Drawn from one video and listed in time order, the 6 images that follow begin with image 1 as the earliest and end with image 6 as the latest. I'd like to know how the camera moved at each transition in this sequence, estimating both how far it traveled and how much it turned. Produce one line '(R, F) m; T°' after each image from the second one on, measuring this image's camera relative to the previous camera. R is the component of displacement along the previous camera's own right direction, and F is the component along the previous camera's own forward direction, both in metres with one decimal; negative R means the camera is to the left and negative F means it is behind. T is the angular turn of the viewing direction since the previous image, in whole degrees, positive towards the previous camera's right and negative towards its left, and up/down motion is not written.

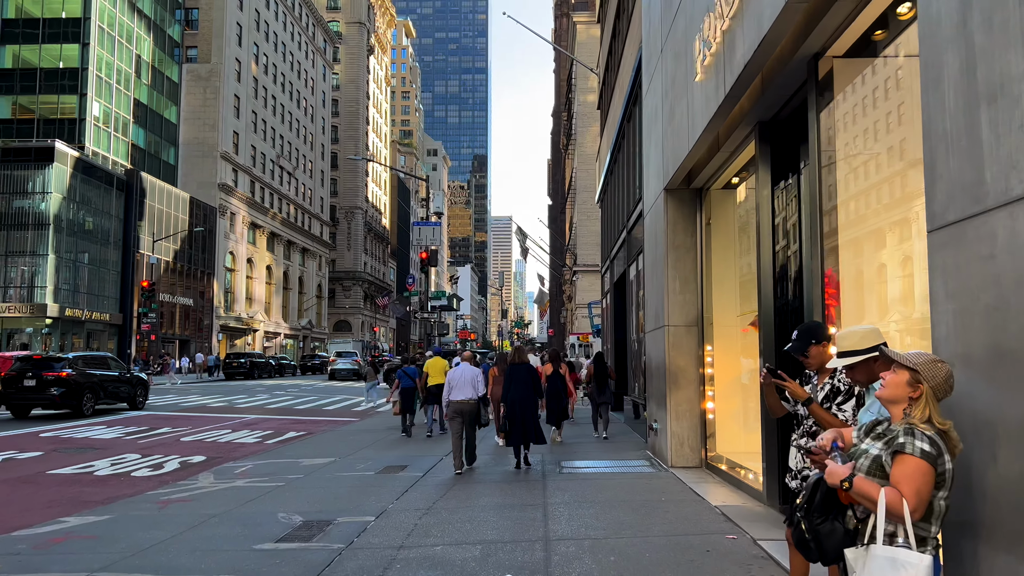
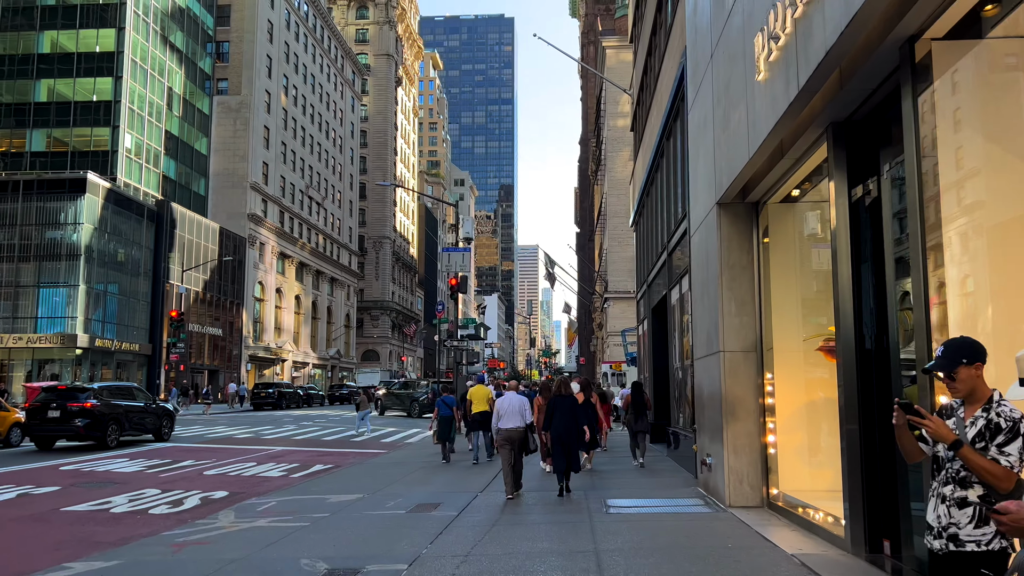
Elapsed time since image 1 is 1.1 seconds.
(-0.2, +0.7) m; -2°
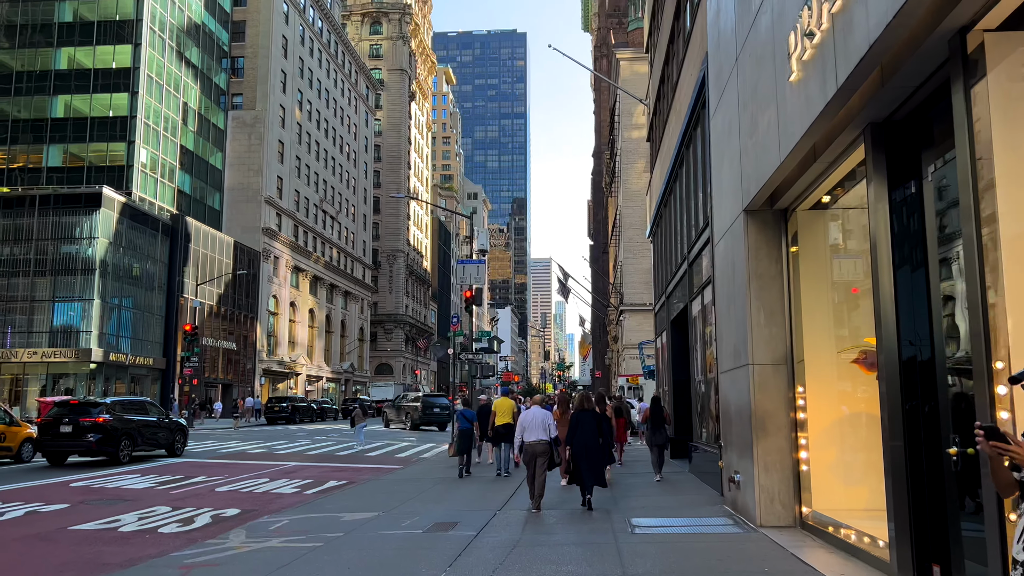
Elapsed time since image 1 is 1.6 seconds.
(-0.1, +0.3) m; -1°
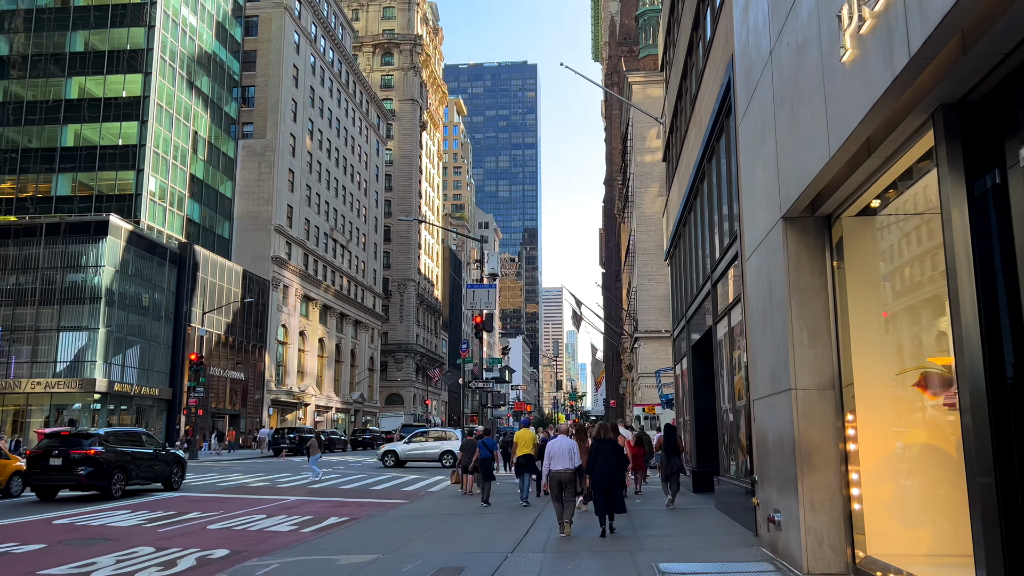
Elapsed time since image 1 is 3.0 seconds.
(0.0, +1.0) m; -1°
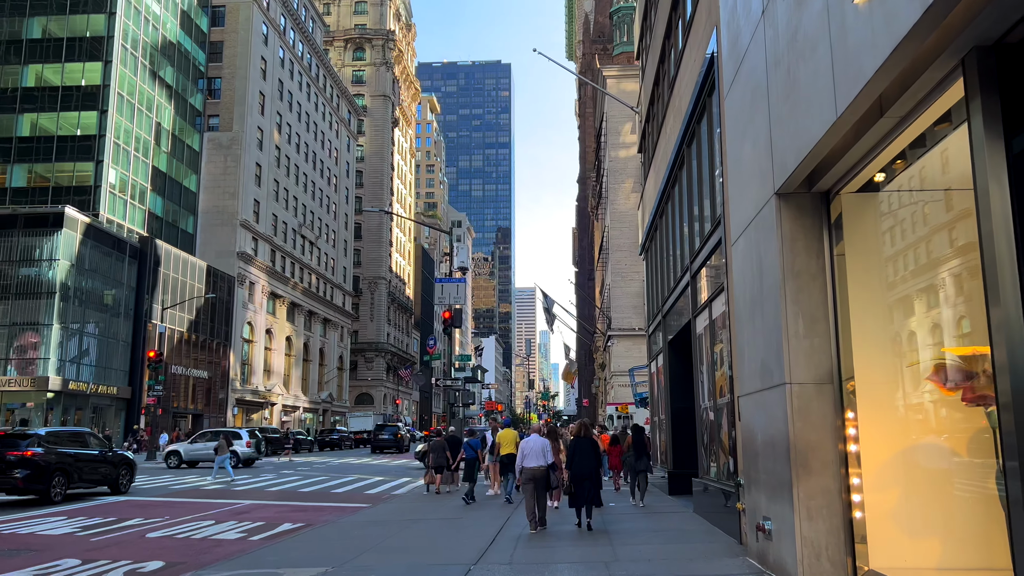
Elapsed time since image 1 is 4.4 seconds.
(+0.1, +0.9) m; +2°
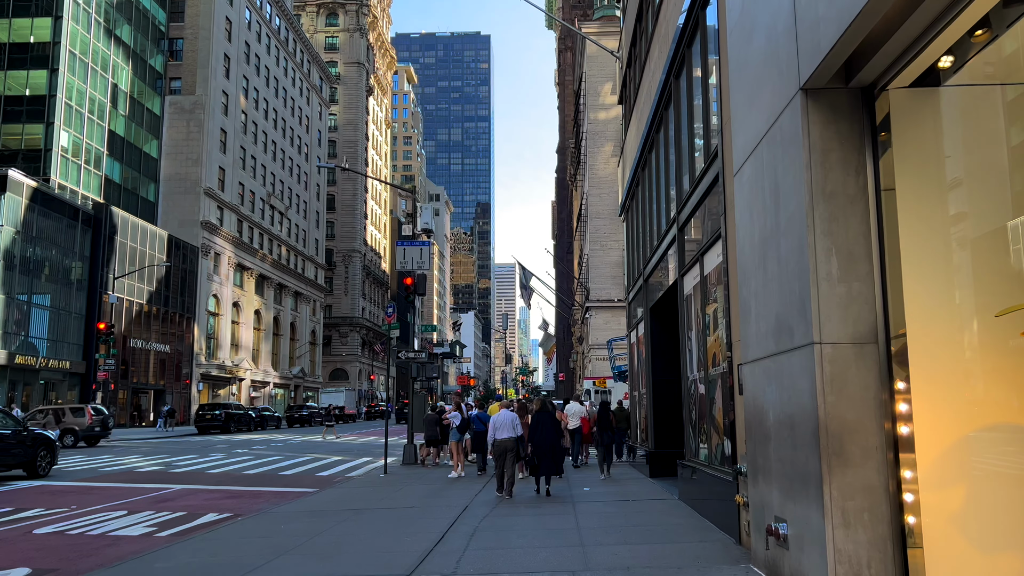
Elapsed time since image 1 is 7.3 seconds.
(+0.3, +2.0) m; +1°
